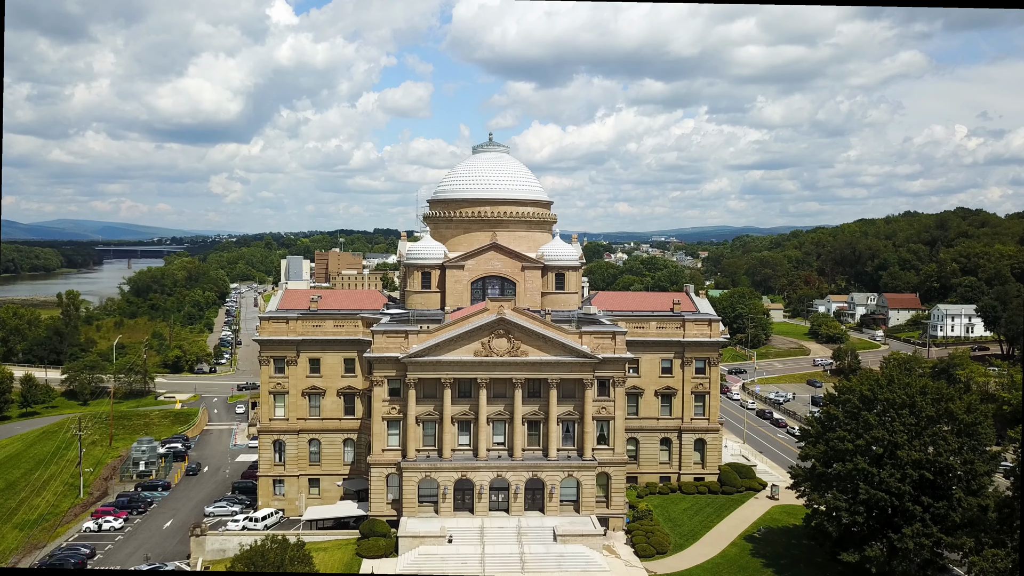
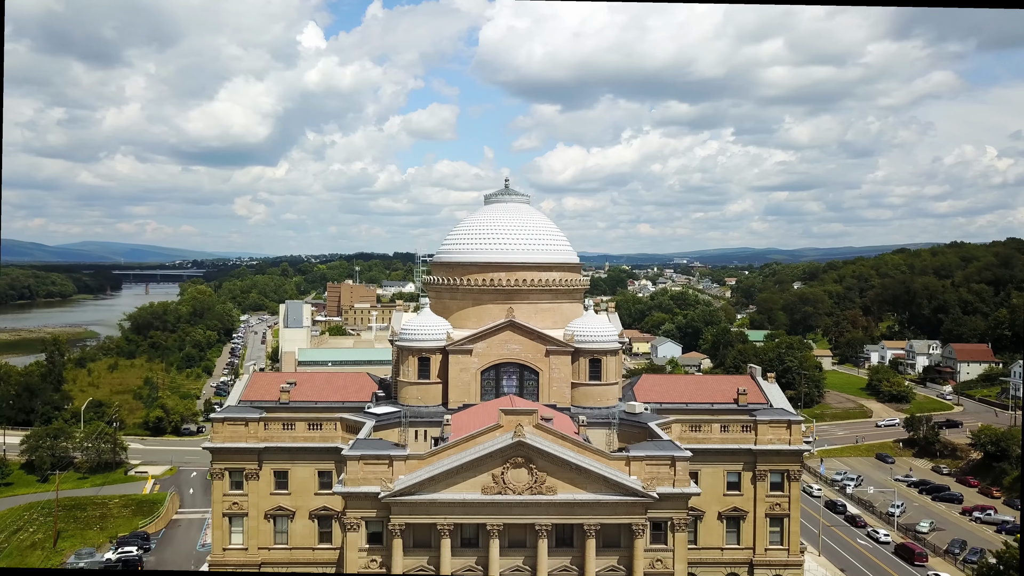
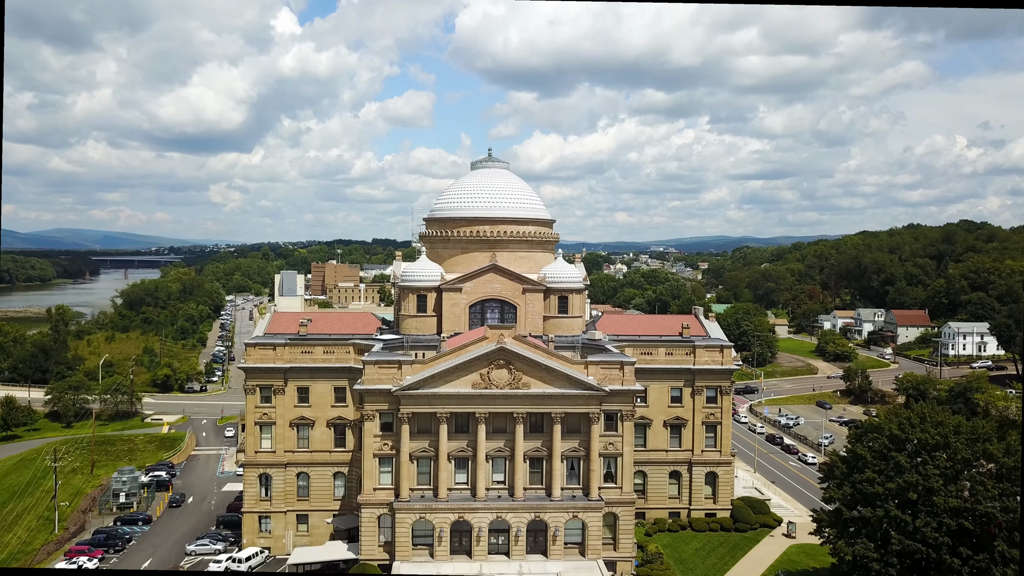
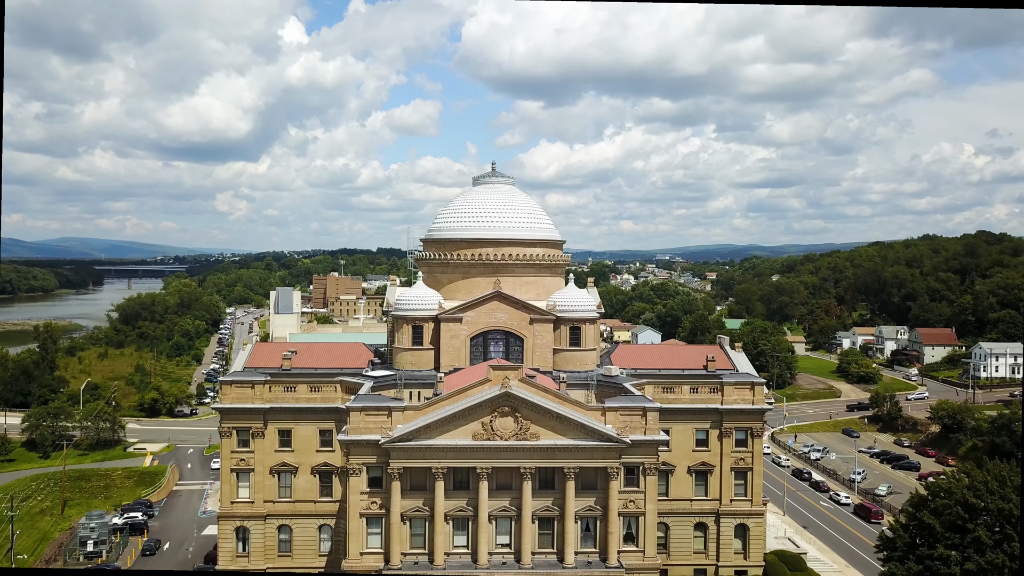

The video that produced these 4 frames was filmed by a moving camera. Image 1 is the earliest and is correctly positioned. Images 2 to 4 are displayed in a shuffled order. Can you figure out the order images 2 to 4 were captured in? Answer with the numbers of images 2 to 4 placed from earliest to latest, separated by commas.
3, 4, 2
